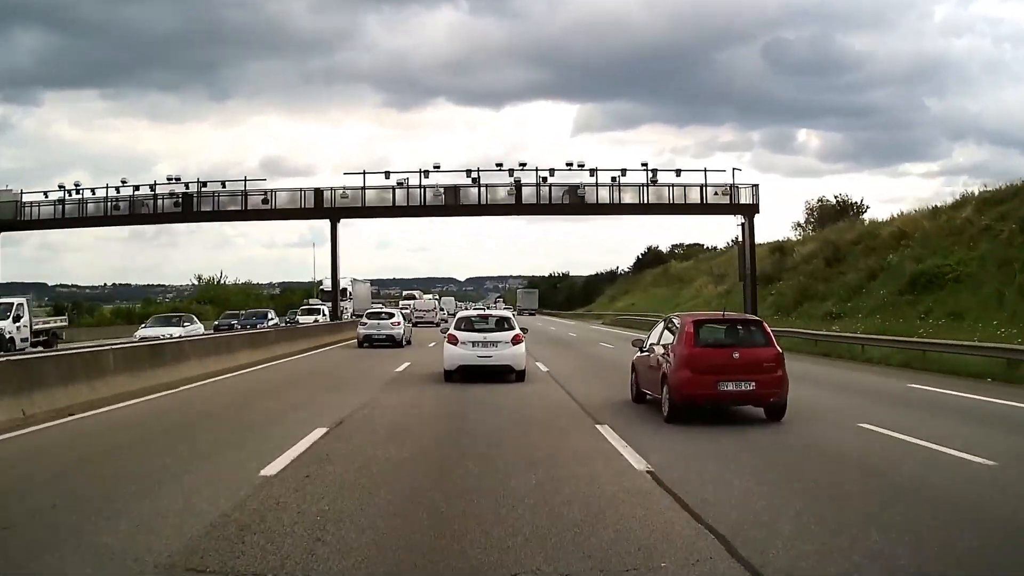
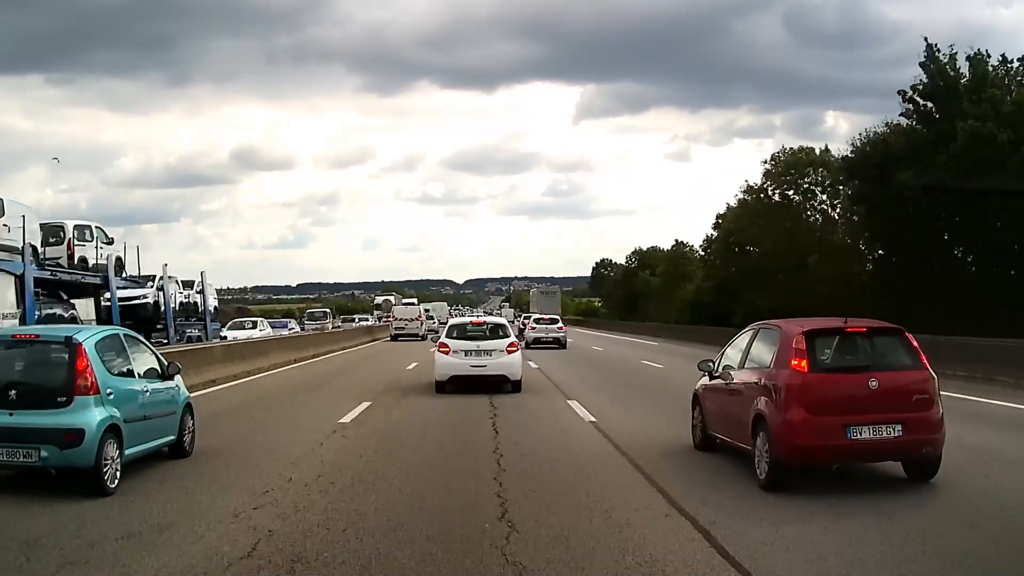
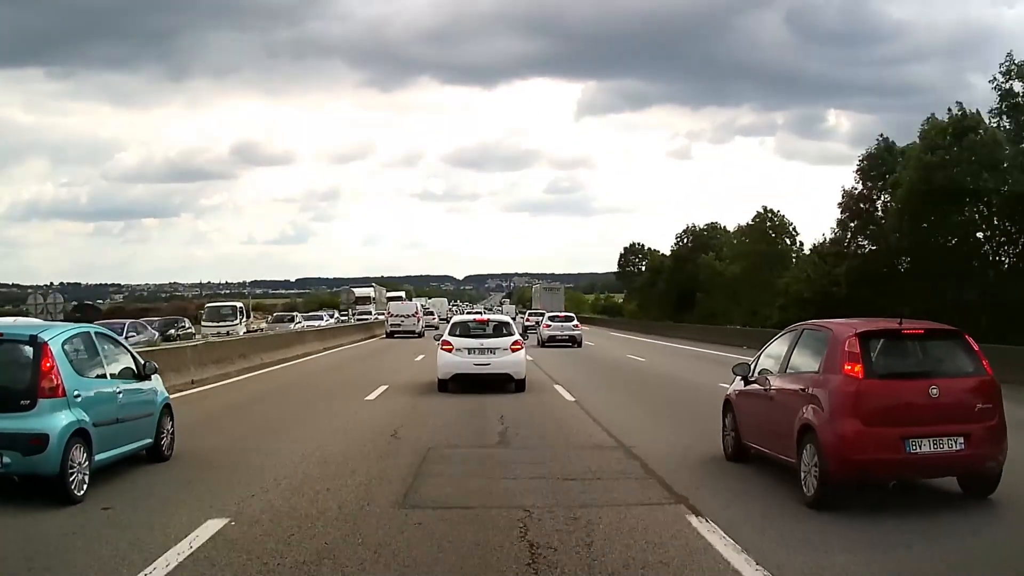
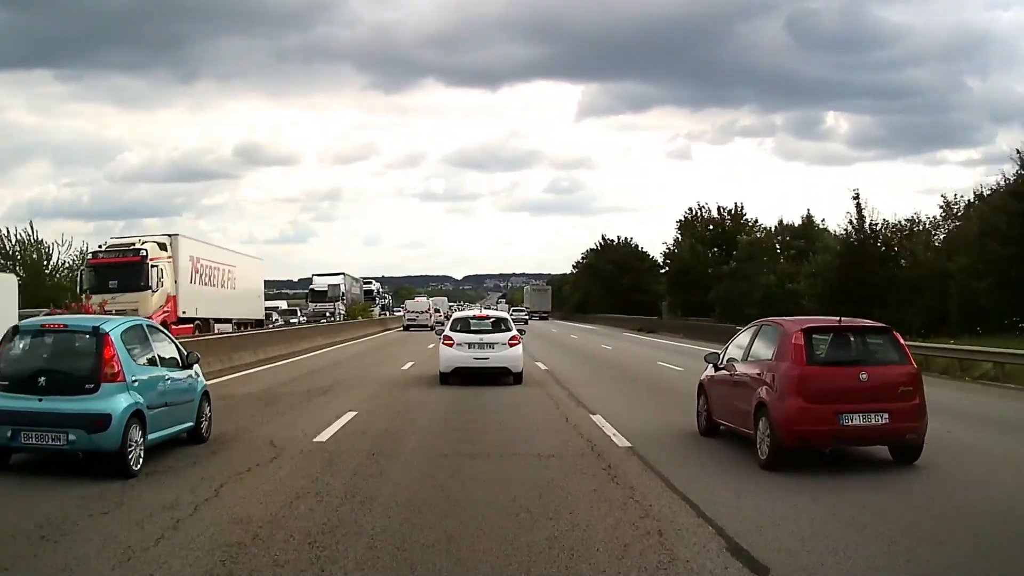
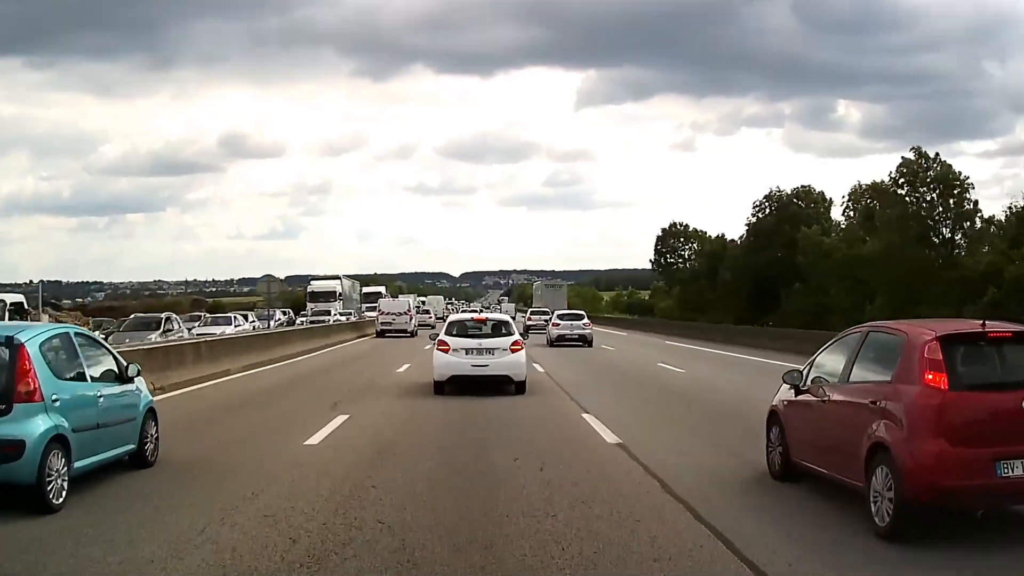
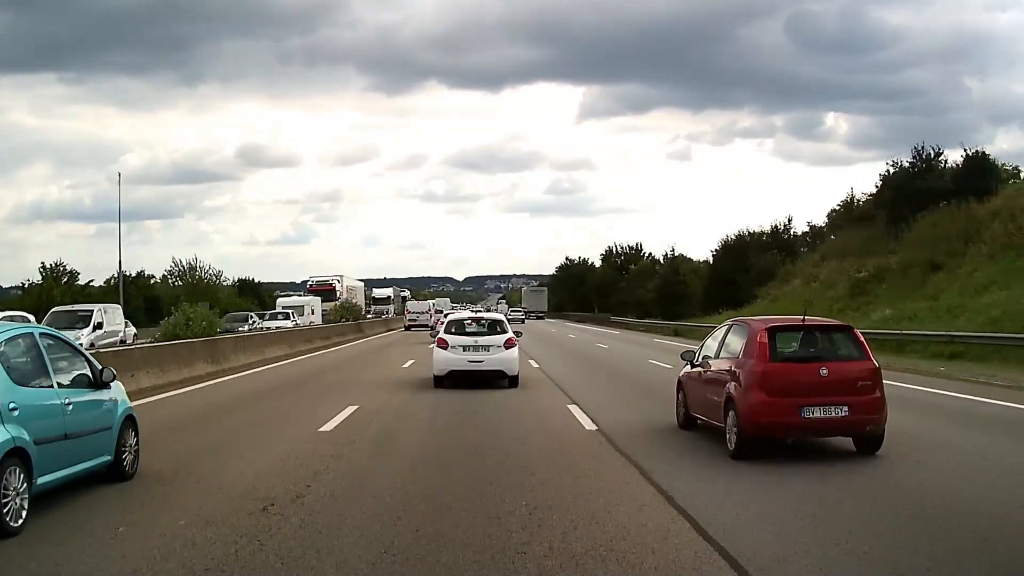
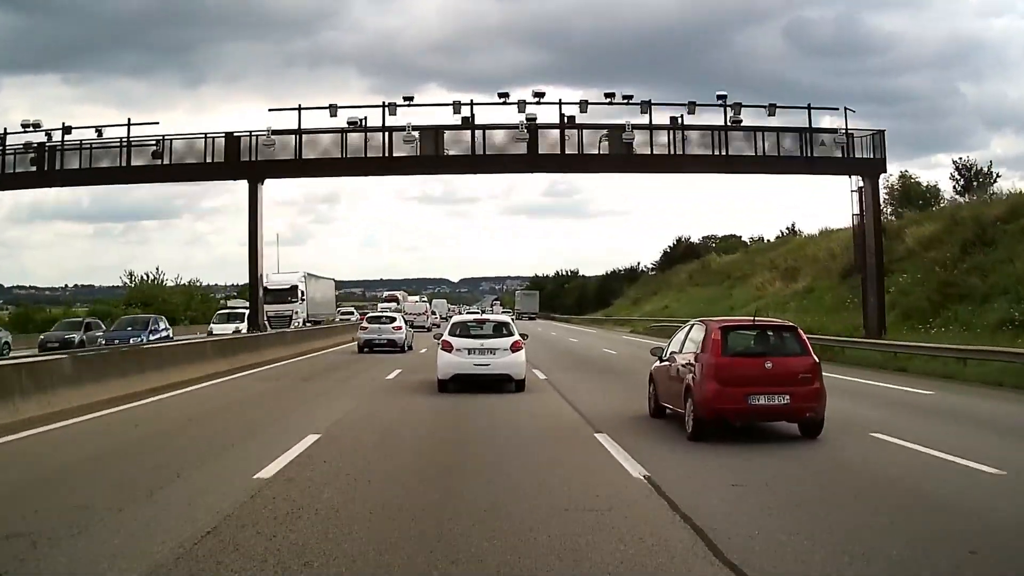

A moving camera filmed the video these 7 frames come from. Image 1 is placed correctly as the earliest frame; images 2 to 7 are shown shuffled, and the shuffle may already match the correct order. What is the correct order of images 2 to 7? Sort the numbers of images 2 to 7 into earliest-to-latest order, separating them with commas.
7, 6, 4, 2, 3, 5
